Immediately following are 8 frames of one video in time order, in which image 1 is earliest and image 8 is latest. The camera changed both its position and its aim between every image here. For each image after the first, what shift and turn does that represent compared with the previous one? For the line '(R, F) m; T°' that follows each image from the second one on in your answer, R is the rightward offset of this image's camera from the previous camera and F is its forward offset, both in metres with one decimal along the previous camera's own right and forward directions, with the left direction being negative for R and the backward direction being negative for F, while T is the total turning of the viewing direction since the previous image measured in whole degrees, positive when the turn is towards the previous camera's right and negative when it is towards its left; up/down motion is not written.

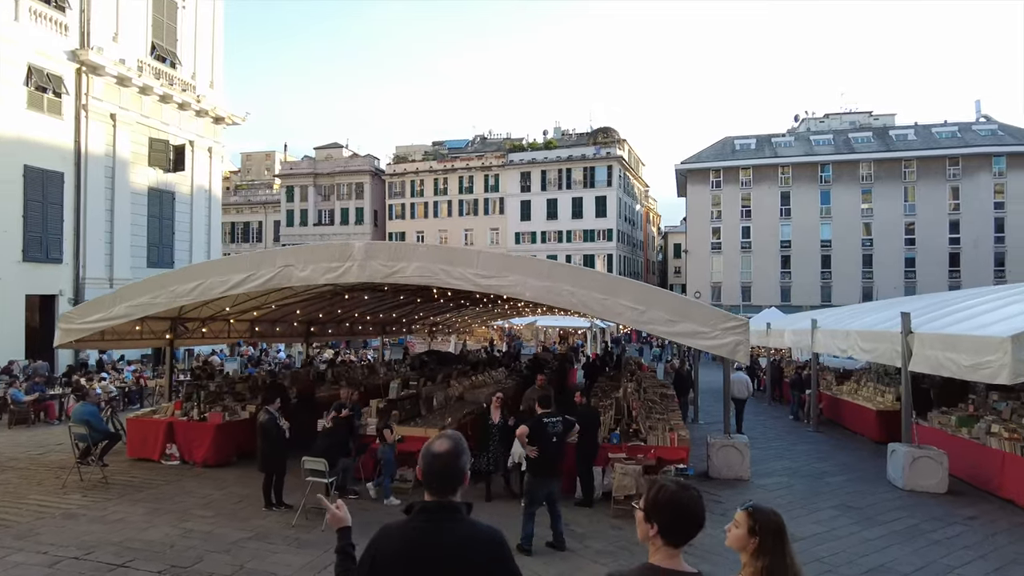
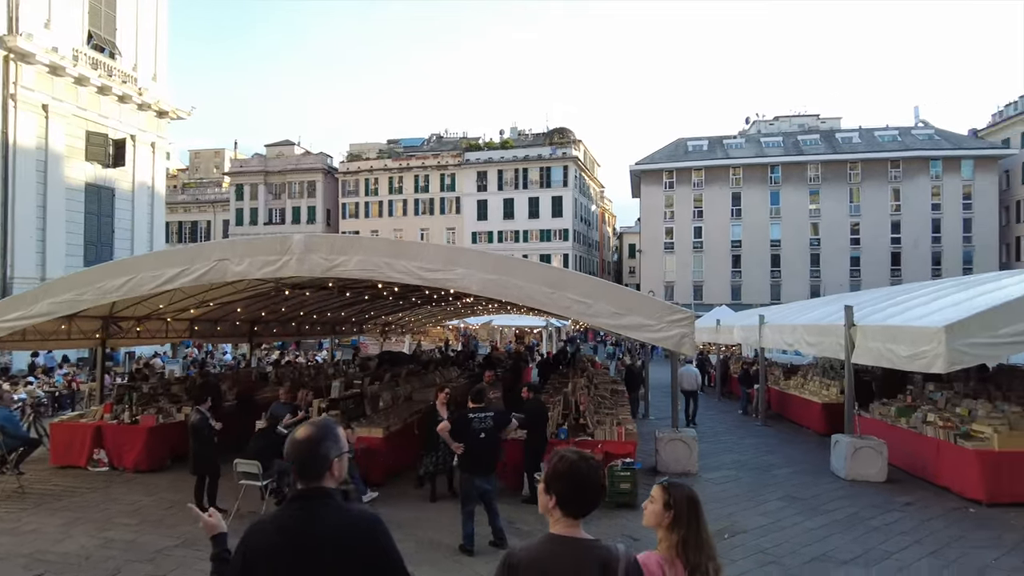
(+0.2, +0.2) m; +4°
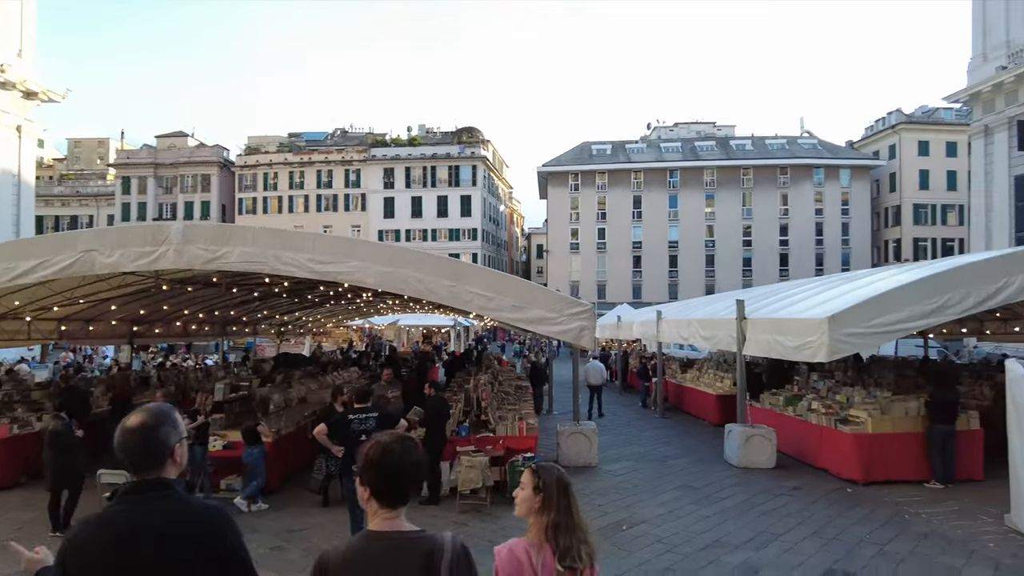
(+0.1, +0.2) m; +8°
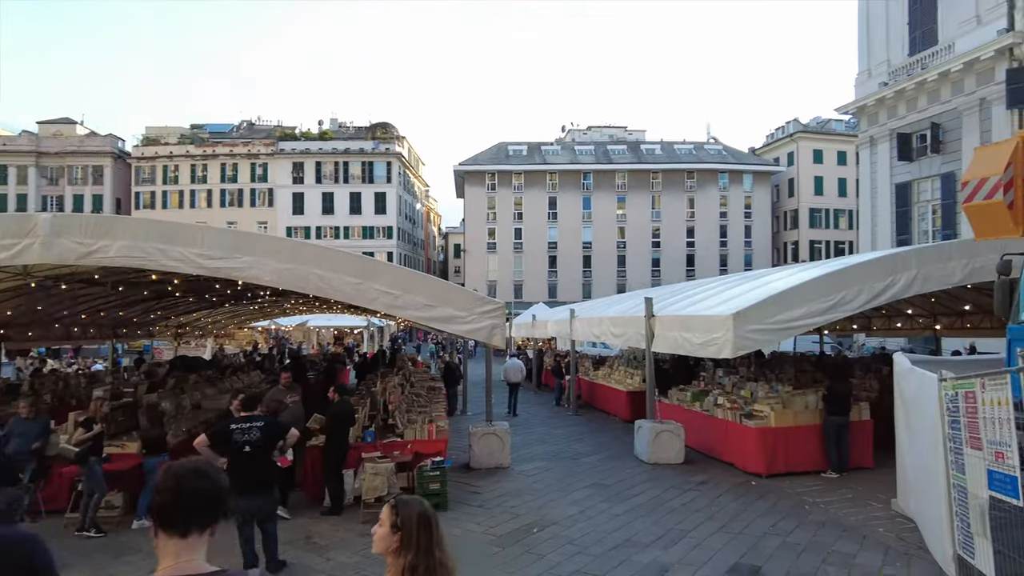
(+0.1, +0.3) m; +7°
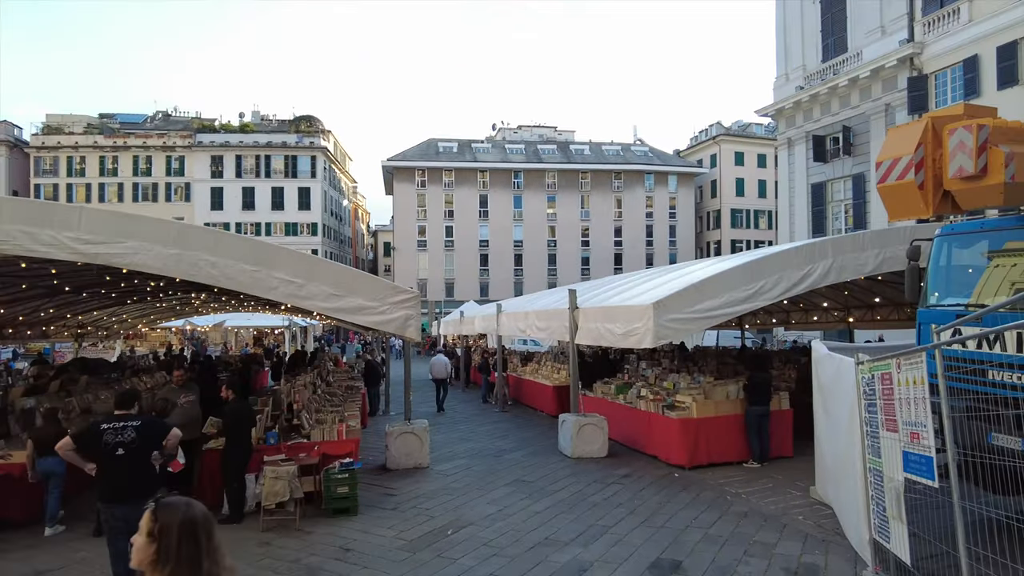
(+0.2, +0.4) m; +6°
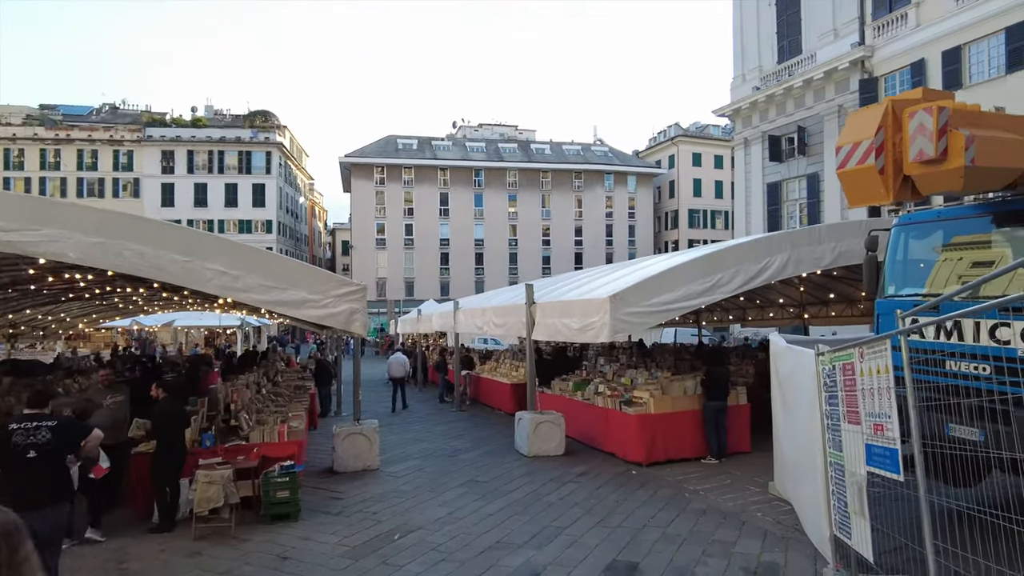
(+0.1, +0.3) m; +3°
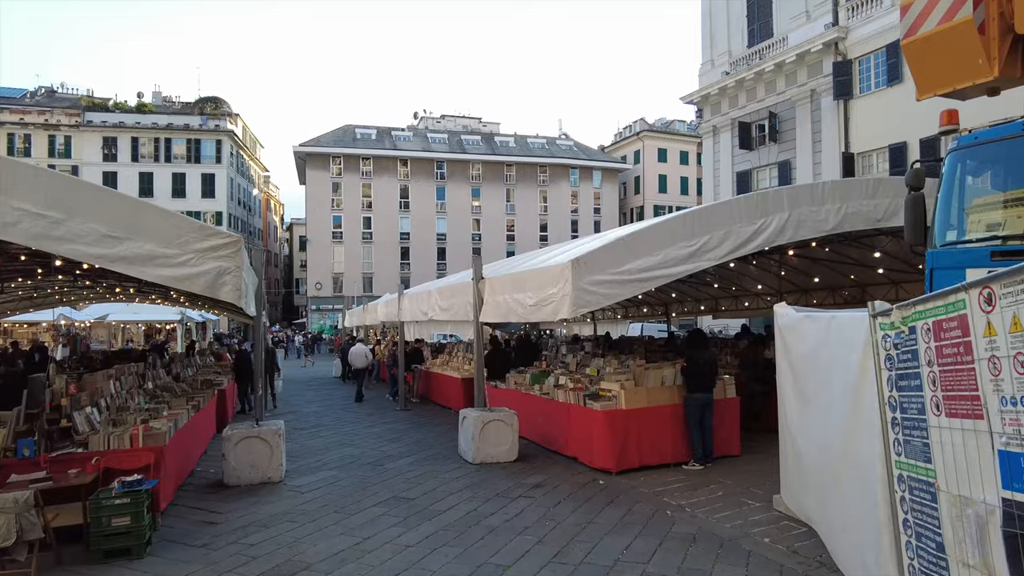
(+0.3, +1.8) m; +3°
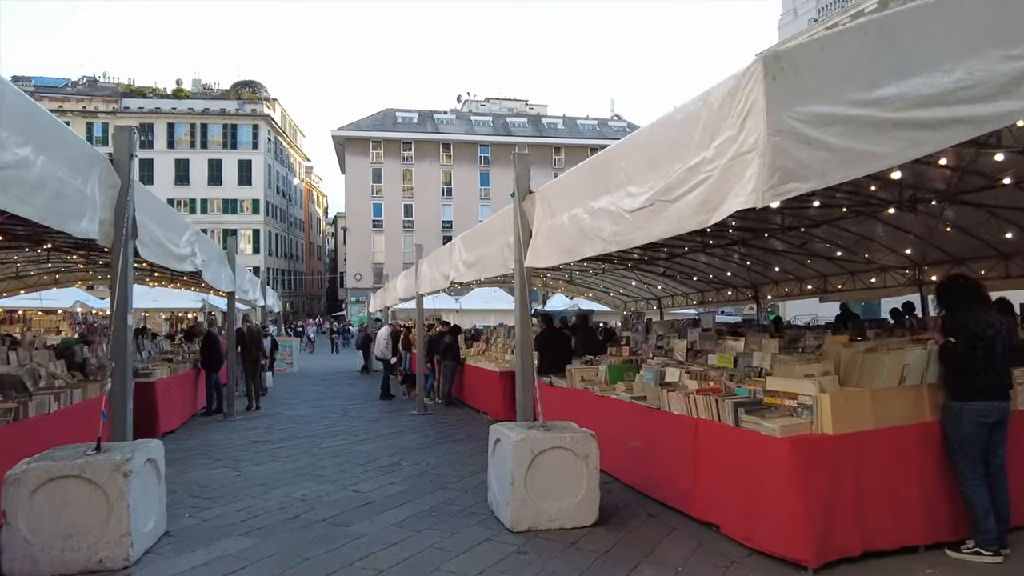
(-0.2, +3.9) m; -4°
